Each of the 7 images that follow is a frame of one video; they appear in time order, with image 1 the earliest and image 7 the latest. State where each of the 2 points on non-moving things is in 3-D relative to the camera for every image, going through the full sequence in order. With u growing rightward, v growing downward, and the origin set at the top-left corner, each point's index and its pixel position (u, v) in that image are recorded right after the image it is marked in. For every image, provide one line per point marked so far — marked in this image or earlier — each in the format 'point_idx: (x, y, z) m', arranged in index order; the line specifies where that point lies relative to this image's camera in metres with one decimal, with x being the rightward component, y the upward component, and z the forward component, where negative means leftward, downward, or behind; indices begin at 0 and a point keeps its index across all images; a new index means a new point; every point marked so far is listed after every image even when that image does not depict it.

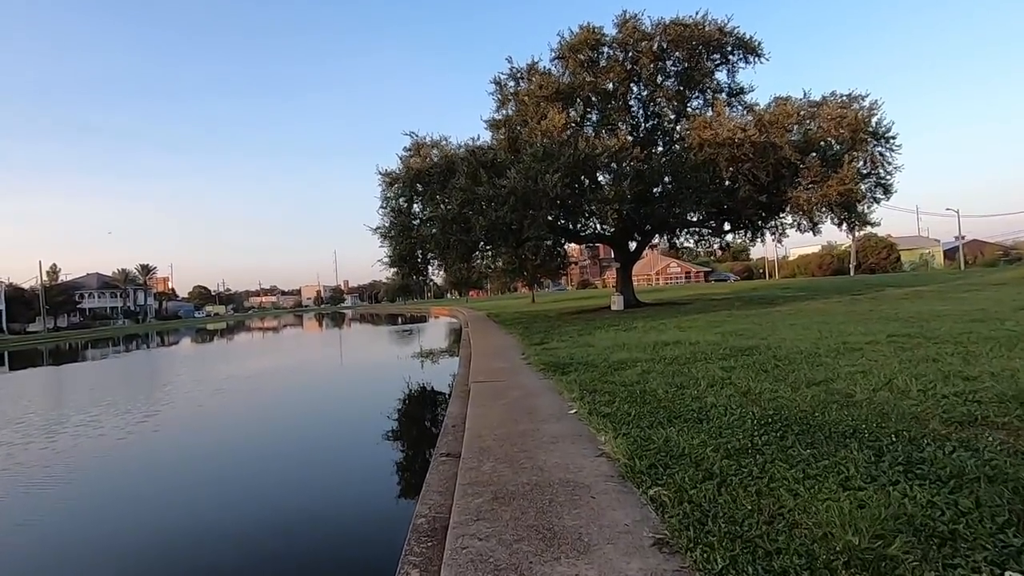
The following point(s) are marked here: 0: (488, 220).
0: (-0.6, +1.9, +16.9) m
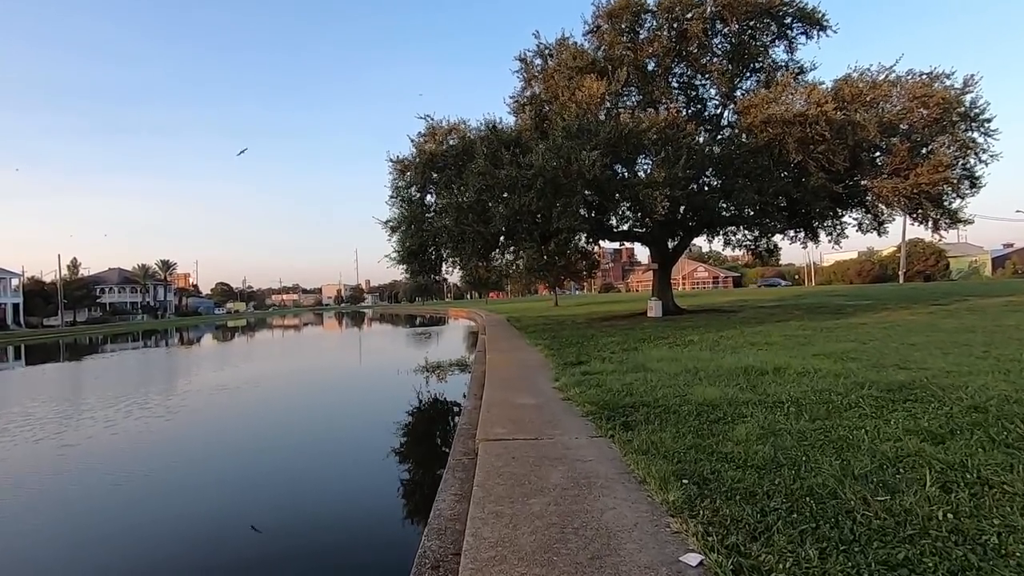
0: (0.0, +1.9, +14.5) m
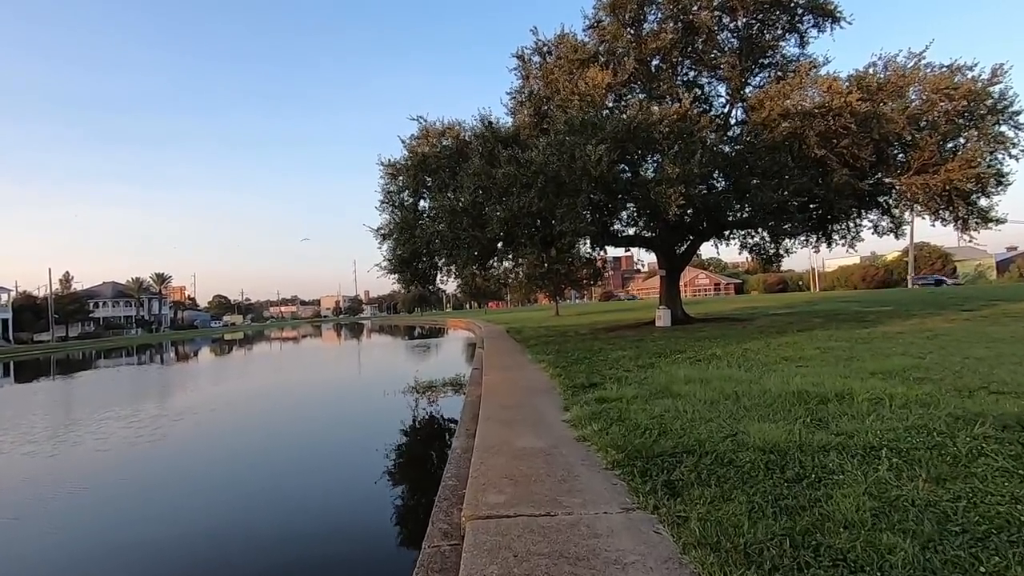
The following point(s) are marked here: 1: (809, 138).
0: (-0.1, +1.7, +13.3) m
1: (+6.3, +3.2, +13.2) m
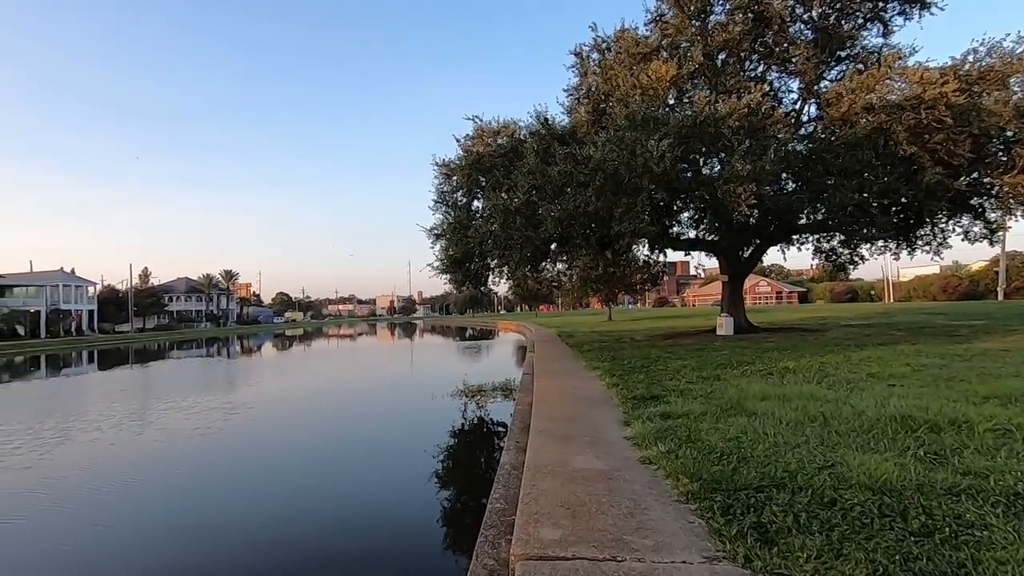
0: (+1.1, +1.6, +12.8) m
1: (+7.5, +3.0, +12.2) m
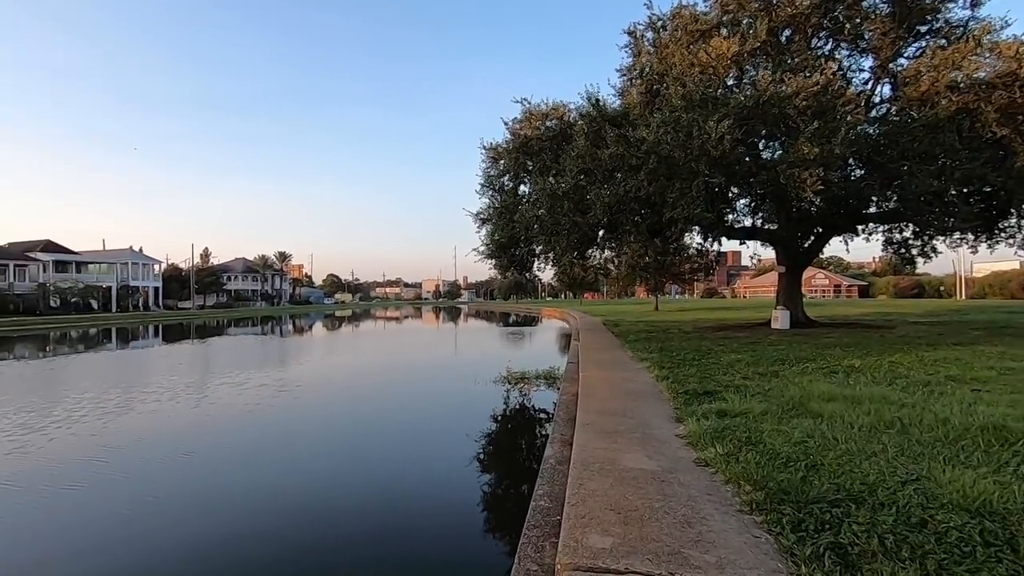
0: (+2.0, +1.9, +12.3) m
1: (+8.4, +3.1, +11.2) m
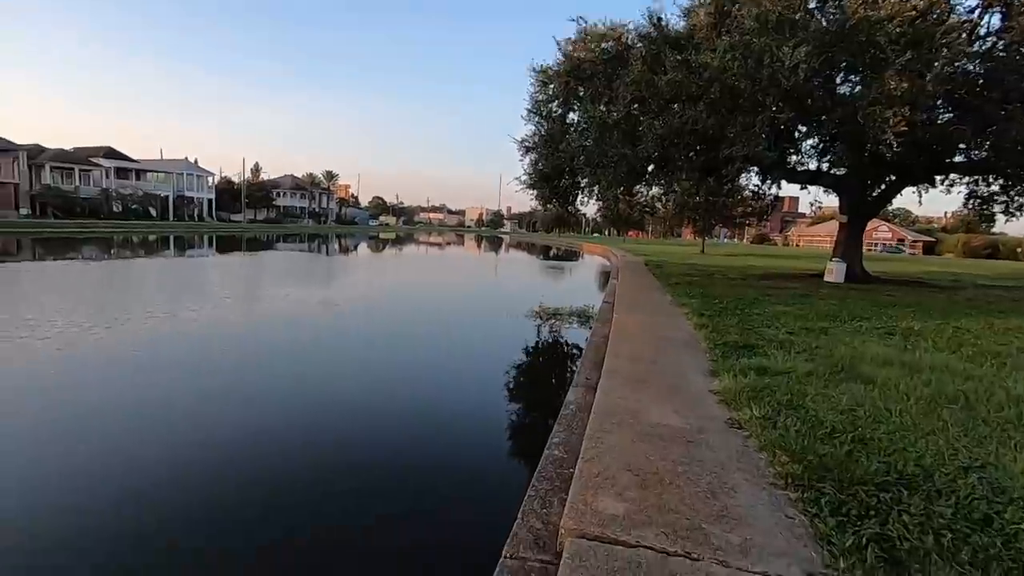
0: (+2.9, +3.0, +11.5) m
1: (+9.2, +3.6, +9.8) m
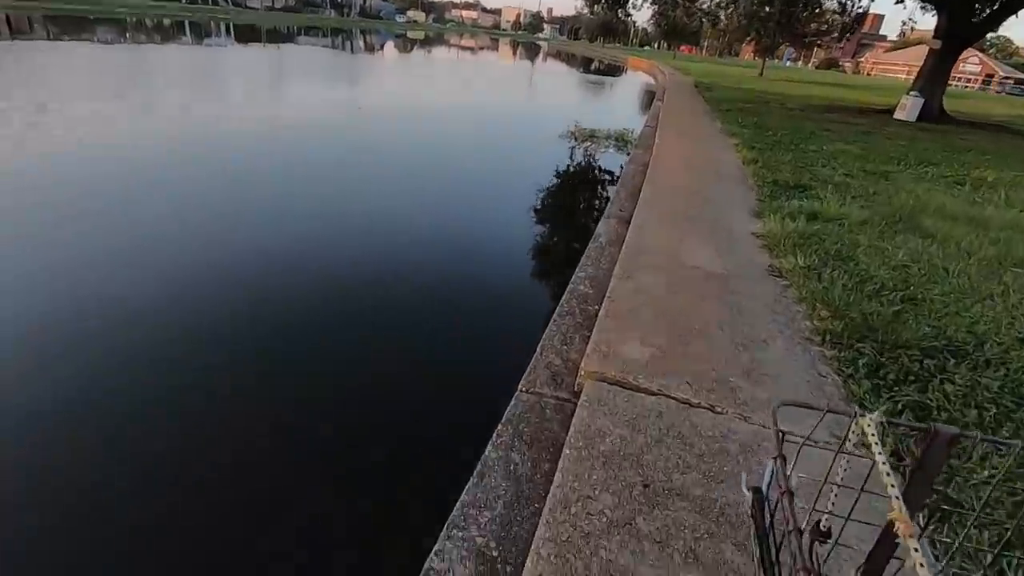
0: (+3.7, +5.8, +9.8) m
1: (+10.0, +5.5, +7.7) m
